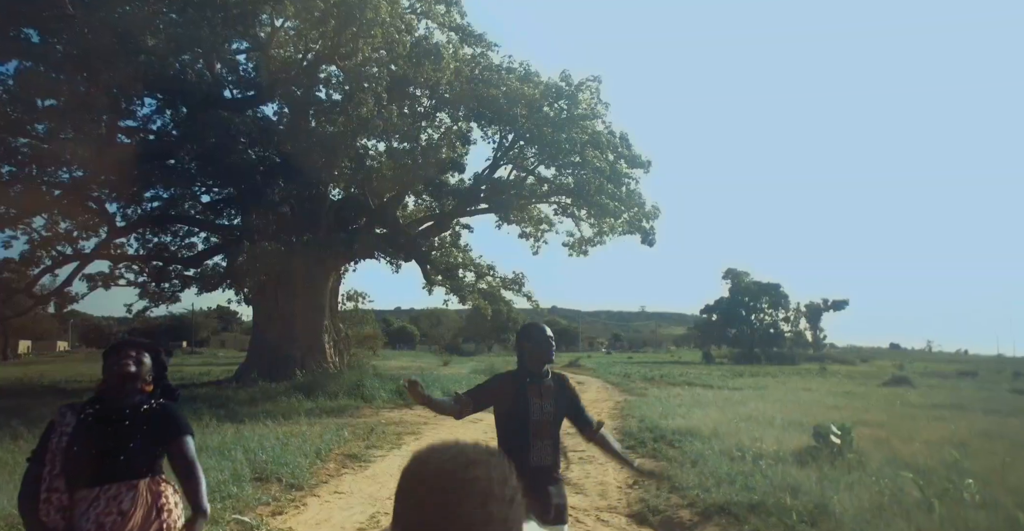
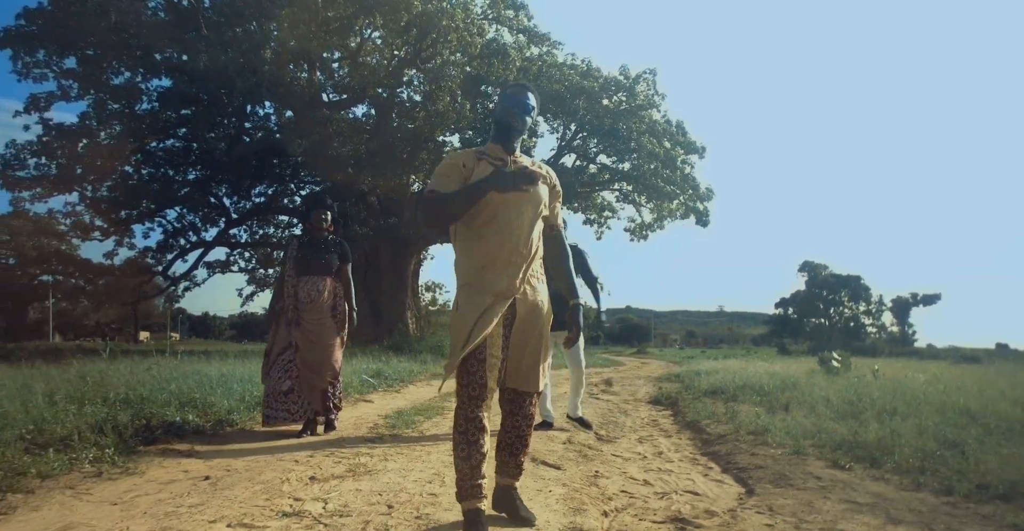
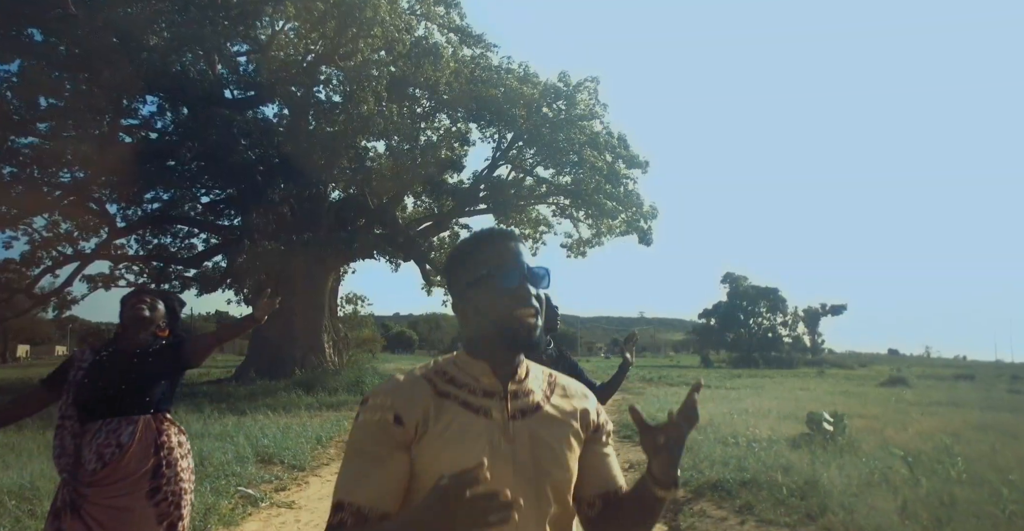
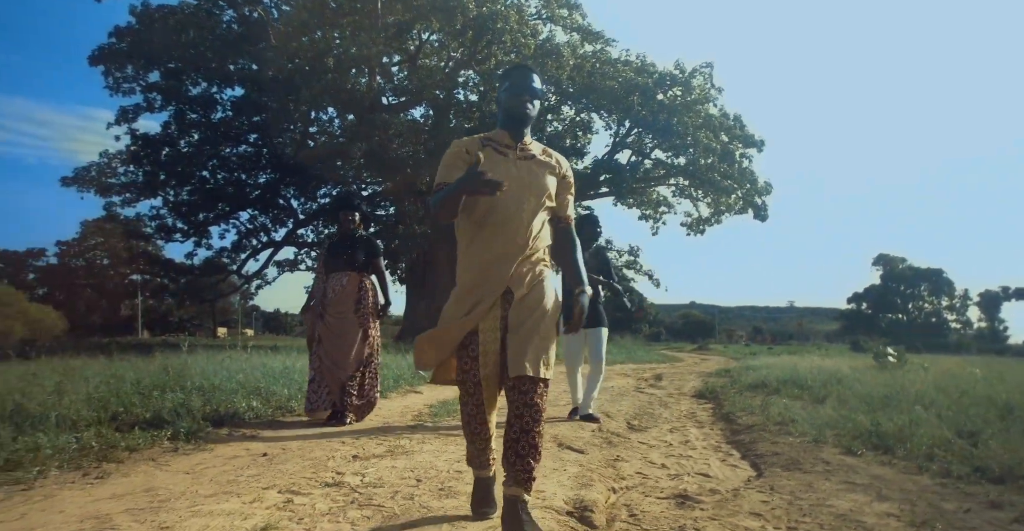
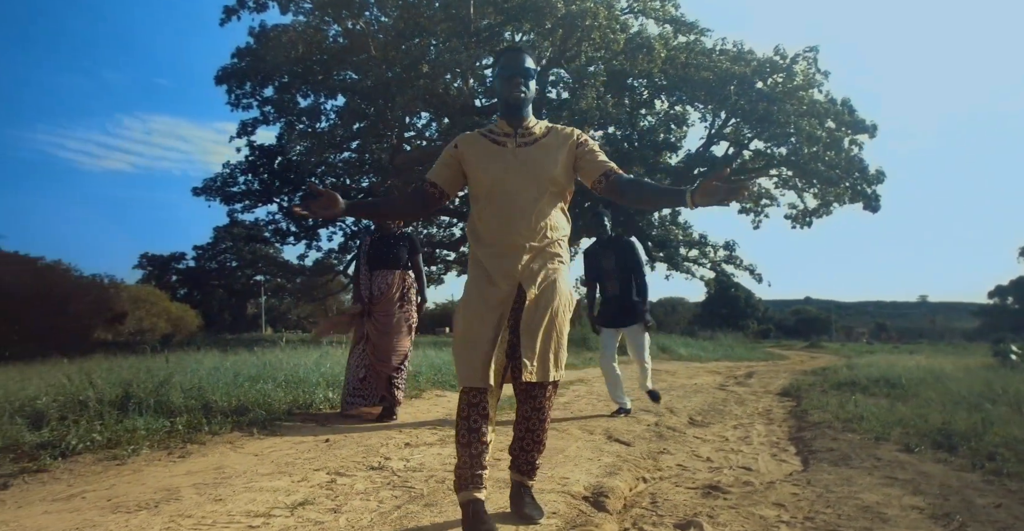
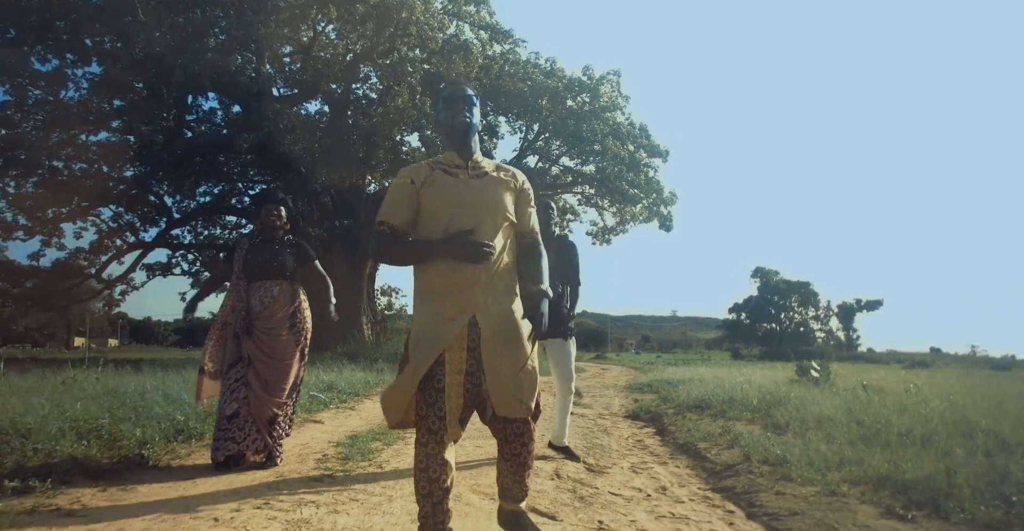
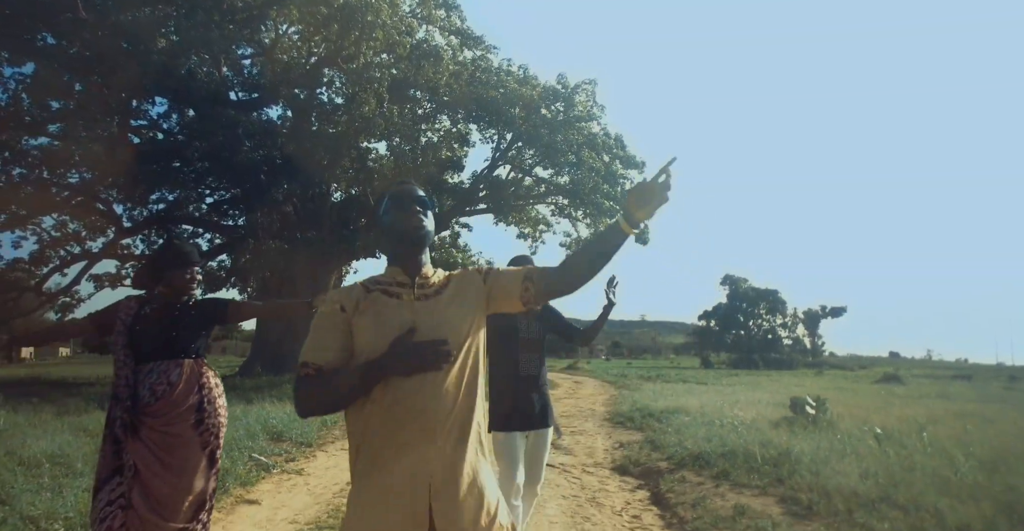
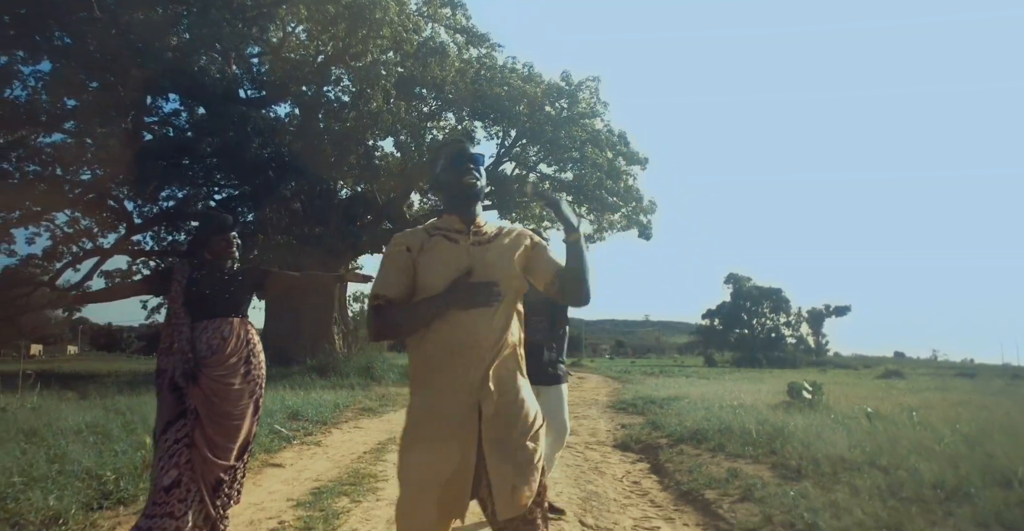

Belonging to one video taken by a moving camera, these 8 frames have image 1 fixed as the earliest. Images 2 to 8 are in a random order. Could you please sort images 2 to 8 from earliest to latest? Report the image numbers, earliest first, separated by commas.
3, 7, 8, 6, 2, 4, 5
